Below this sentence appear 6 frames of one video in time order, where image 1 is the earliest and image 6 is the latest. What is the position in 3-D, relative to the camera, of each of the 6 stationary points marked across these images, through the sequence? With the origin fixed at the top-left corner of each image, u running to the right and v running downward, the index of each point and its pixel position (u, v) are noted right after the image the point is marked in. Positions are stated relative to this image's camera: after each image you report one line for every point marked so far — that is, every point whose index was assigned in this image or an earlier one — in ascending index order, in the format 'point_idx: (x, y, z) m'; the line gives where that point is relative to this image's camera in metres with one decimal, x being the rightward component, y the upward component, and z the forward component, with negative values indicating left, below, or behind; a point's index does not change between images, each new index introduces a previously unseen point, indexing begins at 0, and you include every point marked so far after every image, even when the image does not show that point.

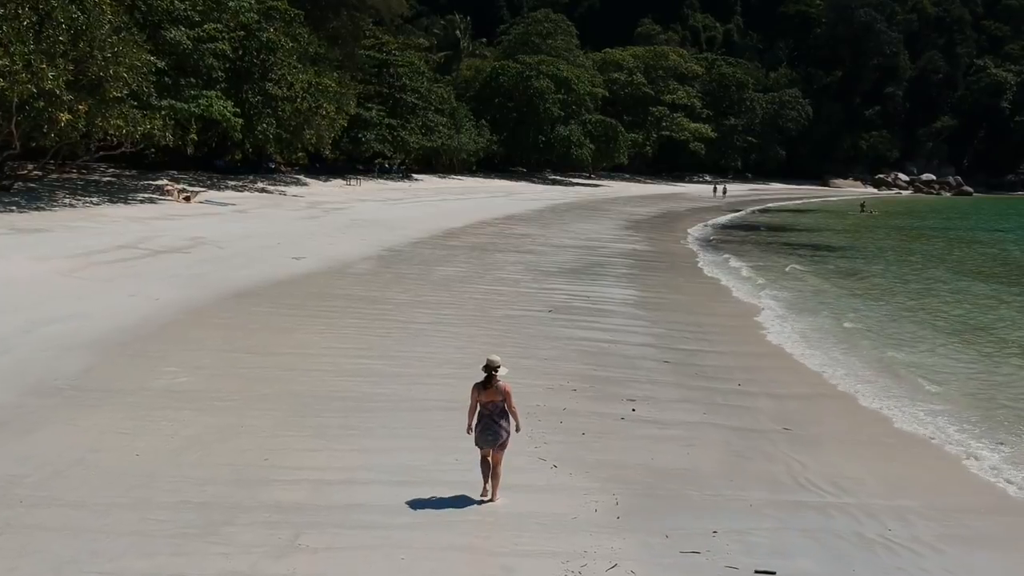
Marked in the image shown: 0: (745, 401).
0: (+2.1, -1.0, +7.5) m
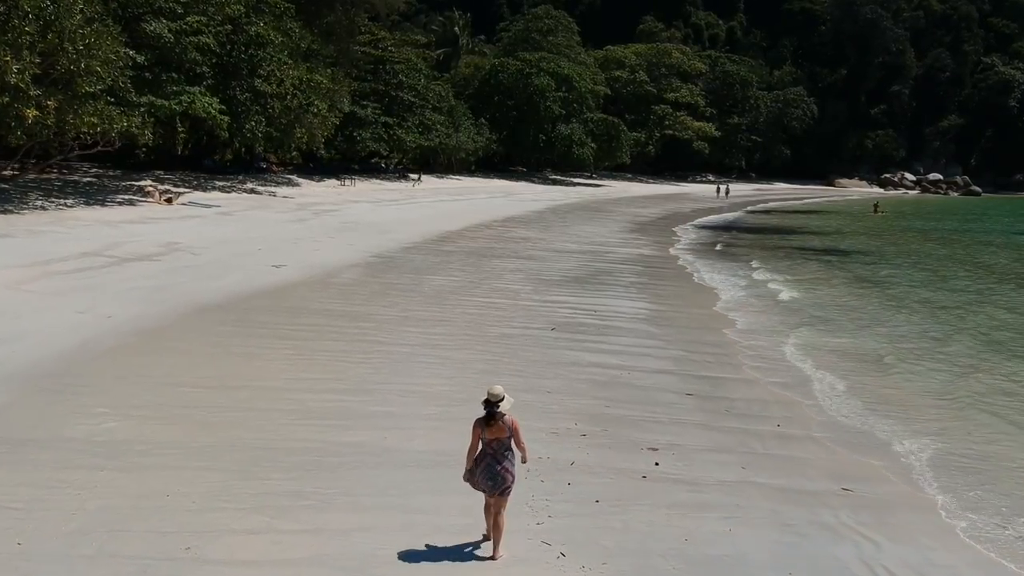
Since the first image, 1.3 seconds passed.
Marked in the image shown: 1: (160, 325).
0: (+2.1, -1.2, +6.2) m
1: (-3.9, -0.4, +9.3) m
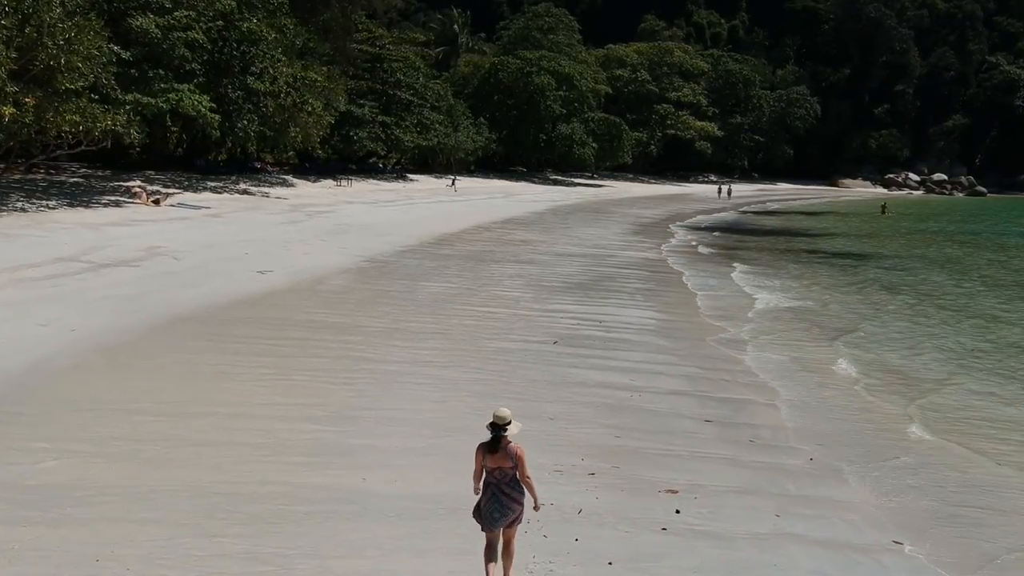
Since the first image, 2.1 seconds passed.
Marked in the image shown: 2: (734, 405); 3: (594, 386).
0: (+2.1, -1.3, +5.5) m
1: (-4.0, -0.5, +8.5) m
2: (+1.9, -1.0, +7.2) m
3: (+0.7, -0.9, +7.5) m
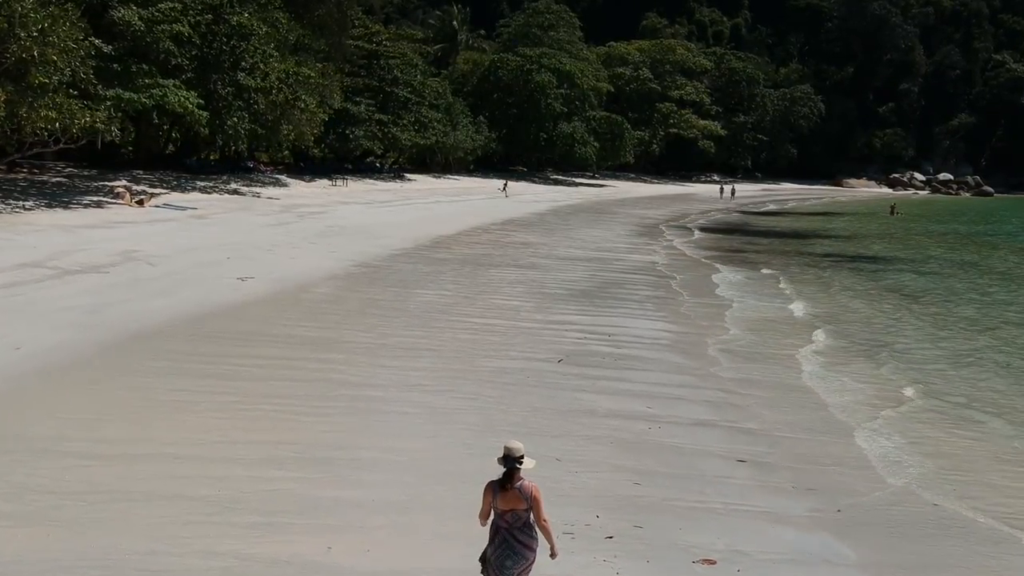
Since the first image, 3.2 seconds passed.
0: (+2.1, -1.4, +4.5) m
1: (-4.0, -0.7, +7.5) m
2: (+1.9, -1.1, +6.3) m
3: (+0.7, -1.0, +6.5) m
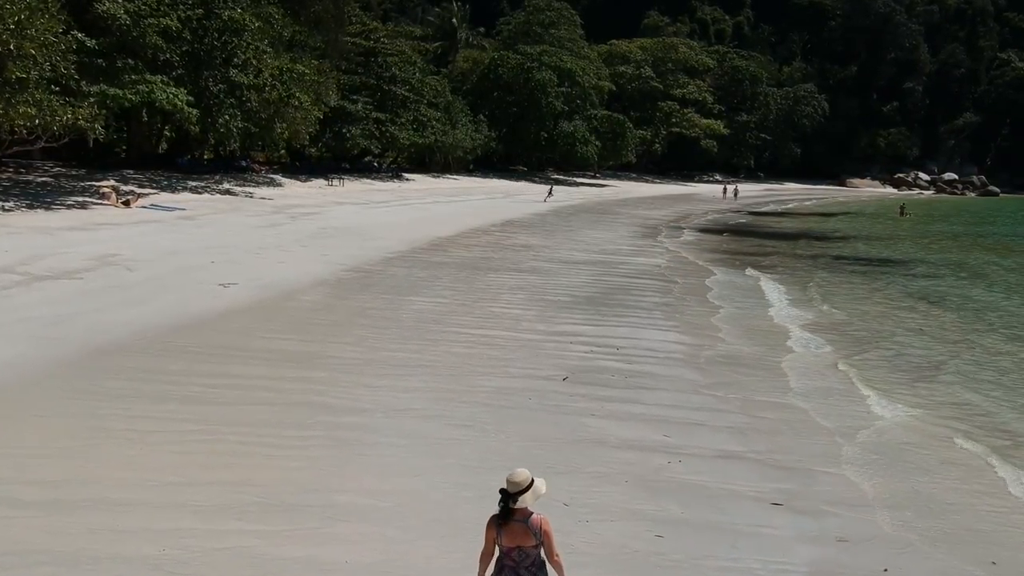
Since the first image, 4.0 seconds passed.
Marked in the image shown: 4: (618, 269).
0: (+2.1, -1.5, +3.7) m
1: (-4.0, -0.8, +6.8) m
2: (+1.9, -1.2, +5.5) m
3: (+0.7, -1.1, +5.8) m
4: (+2.0, +0.3, +15.6) m
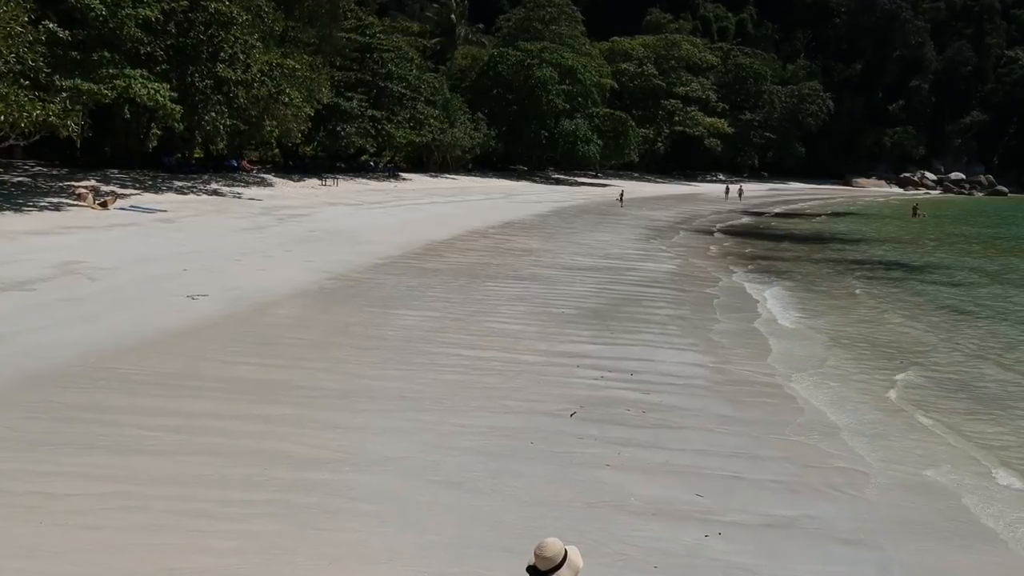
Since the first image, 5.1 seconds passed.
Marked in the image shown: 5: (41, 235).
0: (+2.1, -1.7, +2.6) m
1: (-4.0, -0.9, +5.6) m
2: (+1.9, -1.4, +4.4) m
3: (+0.7, -1.3, +4.7) m
4: (+2.0, +0.2, +14.4) m
5: (-8.3, +0.9, +14.7) m
